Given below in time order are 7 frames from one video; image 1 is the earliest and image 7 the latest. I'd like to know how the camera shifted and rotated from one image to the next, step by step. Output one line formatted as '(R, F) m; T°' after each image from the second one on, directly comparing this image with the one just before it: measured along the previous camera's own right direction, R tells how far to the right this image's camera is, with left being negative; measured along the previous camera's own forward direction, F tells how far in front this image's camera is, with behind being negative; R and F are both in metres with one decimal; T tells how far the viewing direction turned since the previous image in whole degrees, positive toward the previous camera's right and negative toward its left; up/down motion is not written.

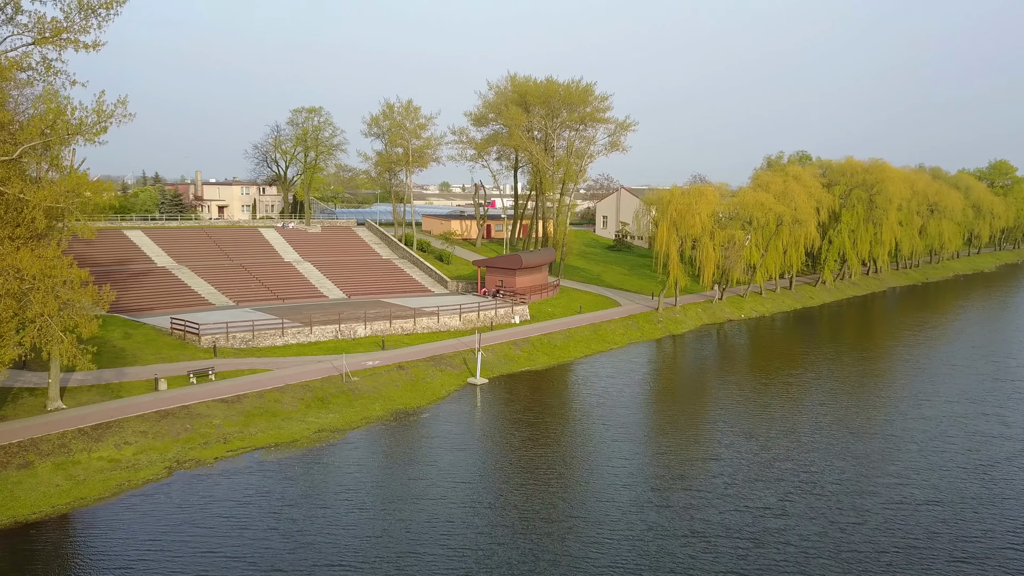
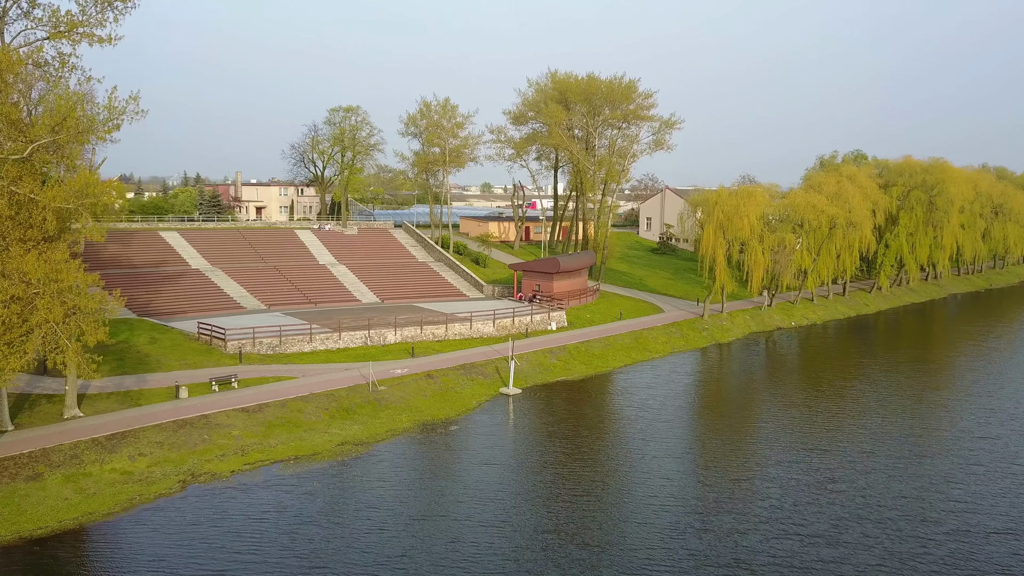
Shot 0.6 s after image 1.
(+0.4, +1.9) m; -4°
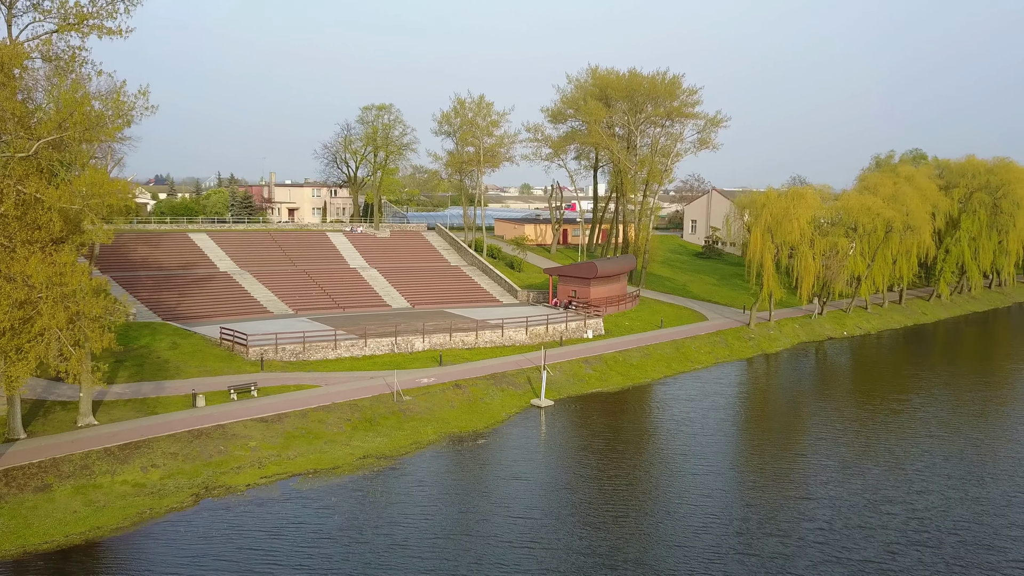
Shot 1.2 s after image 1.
(+0.3, +2.0) m; -3°
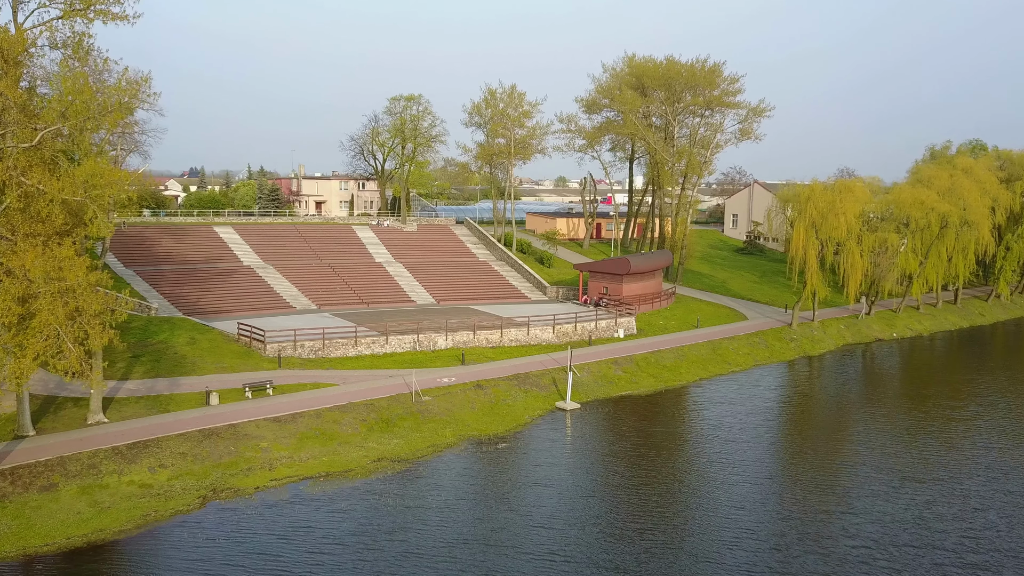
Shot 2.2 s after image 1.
(+0.5, +1.7) m; -3°
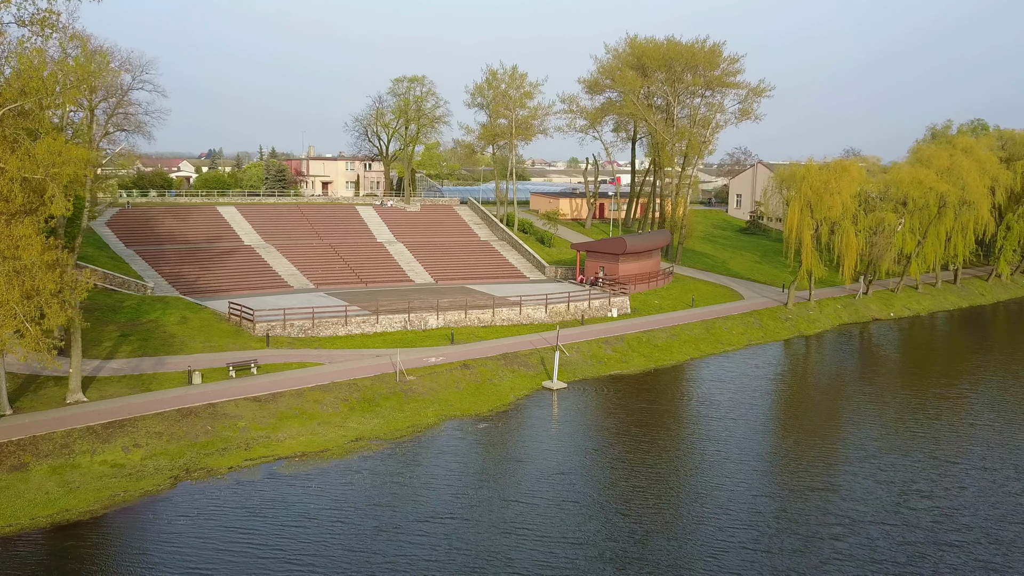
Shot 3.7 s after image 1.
(+1.6, -0.4) m; -2°
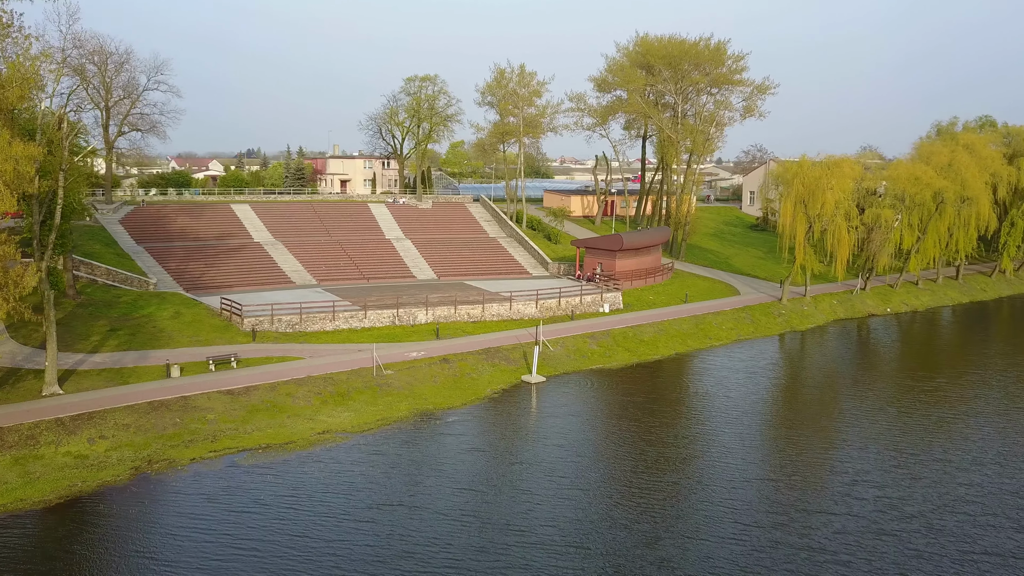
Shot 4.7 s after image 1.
(+3.3, -0.8) m; -4°
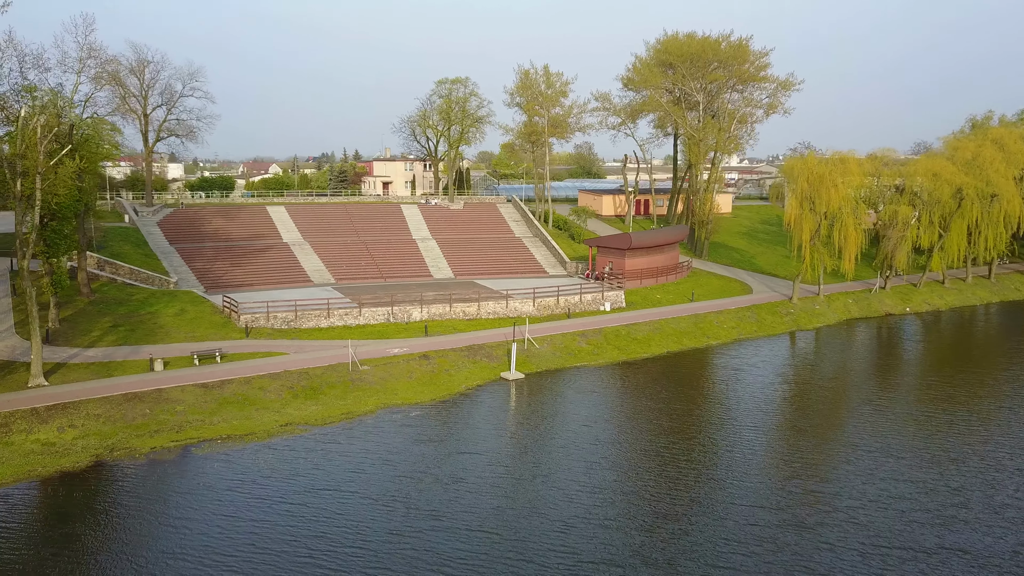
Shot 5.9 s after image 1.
(+5.8, -0.5) m; -7°
